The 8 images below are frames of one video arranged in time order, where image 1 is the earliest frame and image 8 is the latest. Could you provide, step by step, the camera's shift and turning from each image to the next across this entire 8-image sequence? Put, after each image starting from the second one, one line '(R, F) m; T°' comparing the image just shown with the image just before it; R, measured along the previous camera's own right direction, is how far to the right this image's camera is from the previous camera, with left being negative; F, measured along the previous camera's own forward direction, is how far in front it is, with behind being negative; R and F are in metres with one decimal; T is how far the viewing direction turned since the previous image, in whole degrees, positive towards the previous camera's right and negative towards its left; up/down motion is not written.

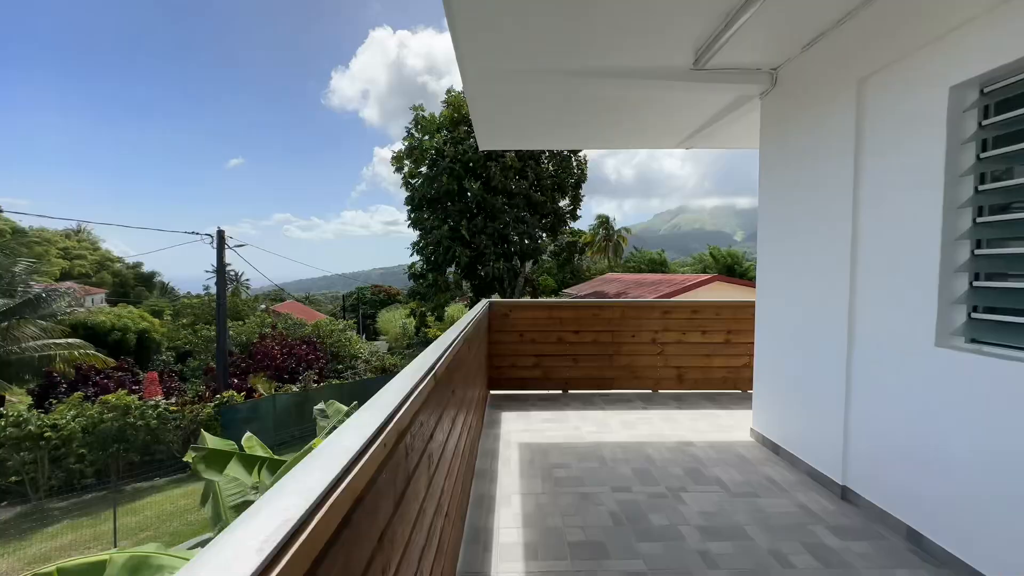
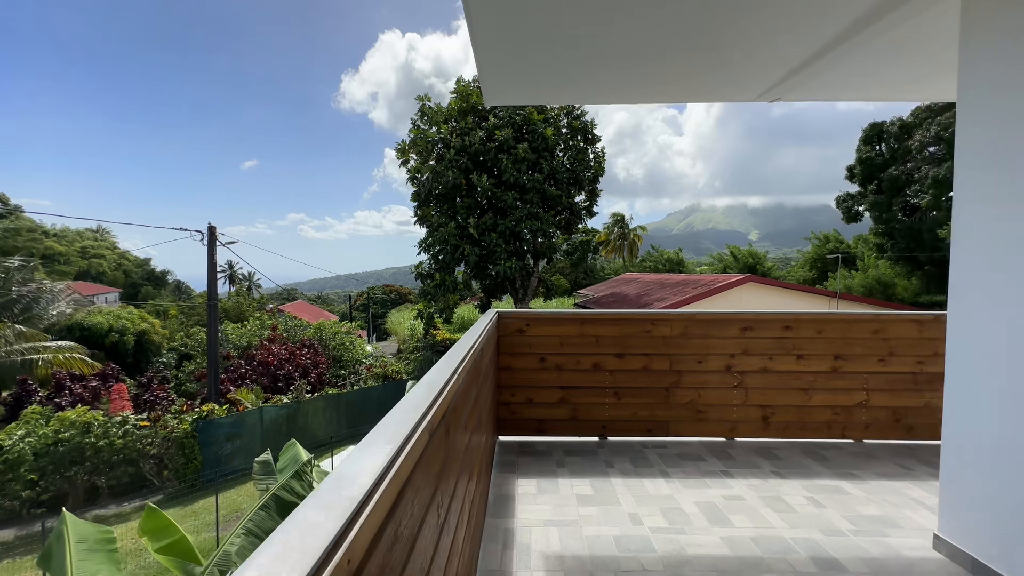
(0.0, +1.2) m; -1°
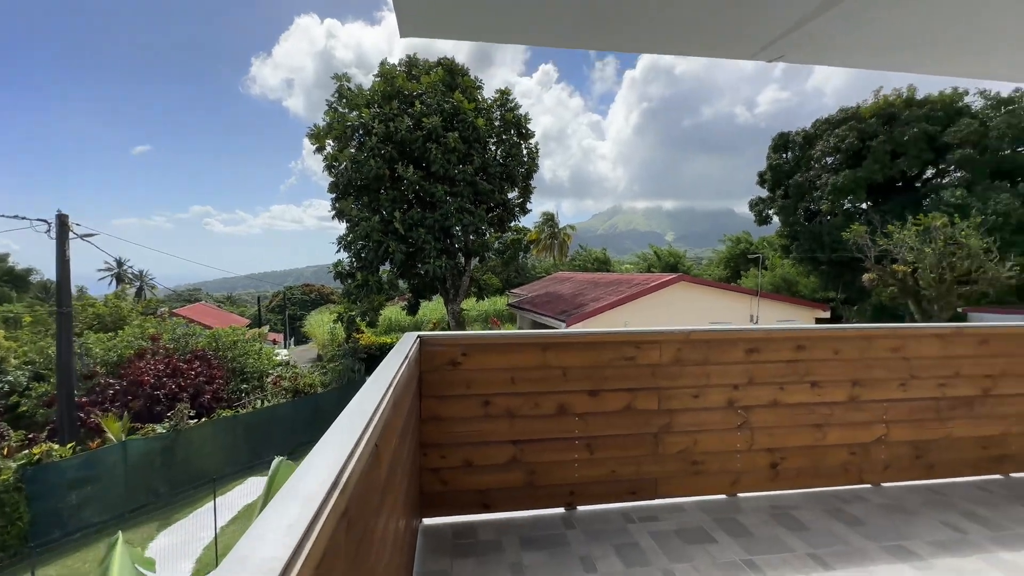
(0.0, +0.9) m; +9°
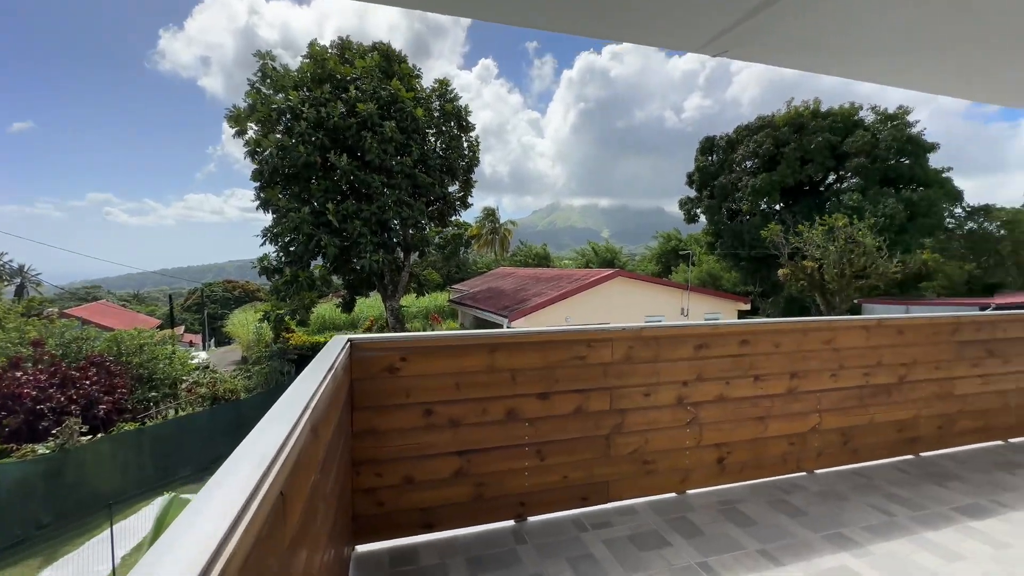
(0.0, +0.2) m; +8°
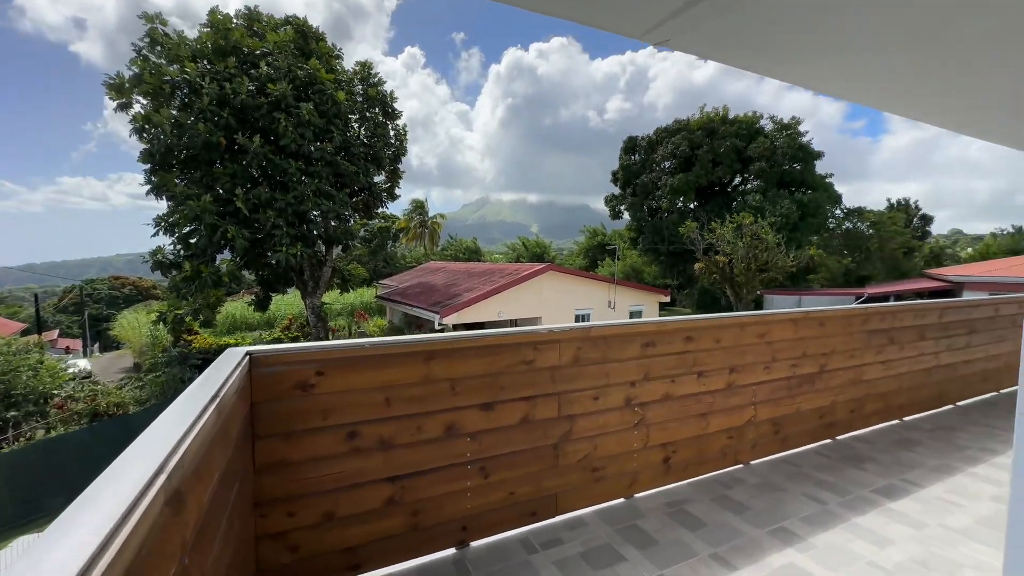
(0.0, +0.2) m; +9°
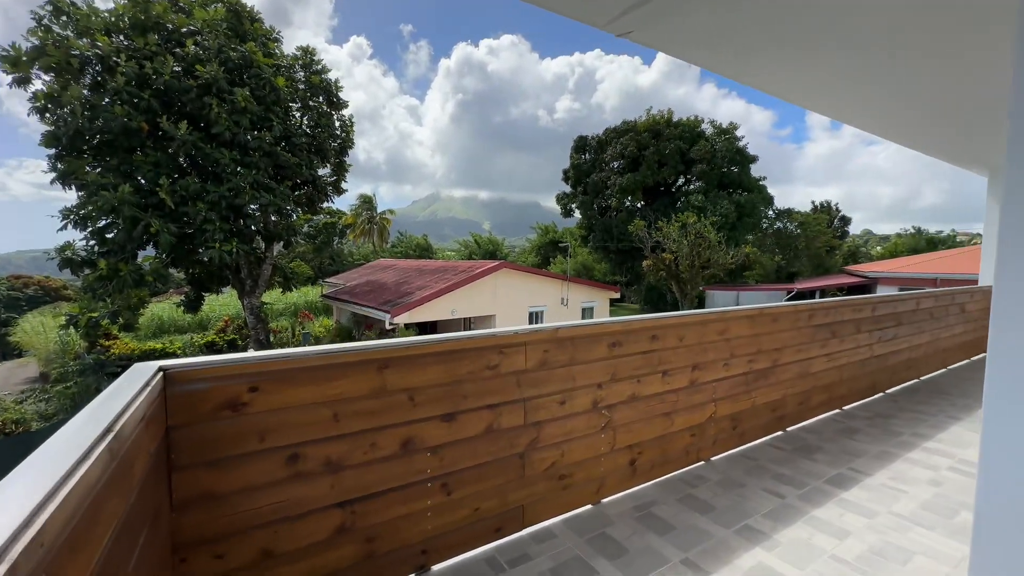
(0.0, +0.1) m; +6°
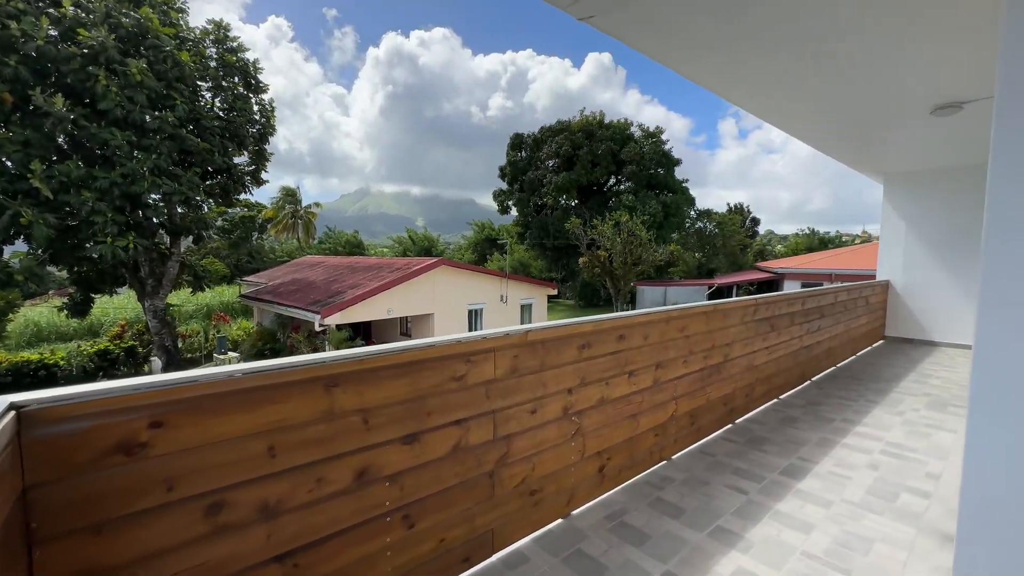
(-0.1, +0.2) m; +9°
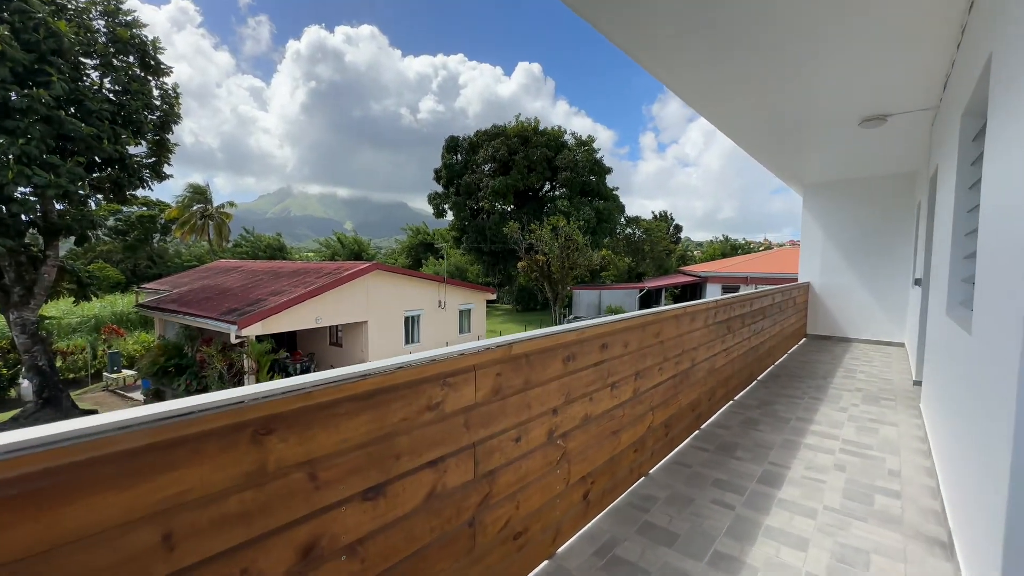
(-0.2, +0.3) m; +9°
